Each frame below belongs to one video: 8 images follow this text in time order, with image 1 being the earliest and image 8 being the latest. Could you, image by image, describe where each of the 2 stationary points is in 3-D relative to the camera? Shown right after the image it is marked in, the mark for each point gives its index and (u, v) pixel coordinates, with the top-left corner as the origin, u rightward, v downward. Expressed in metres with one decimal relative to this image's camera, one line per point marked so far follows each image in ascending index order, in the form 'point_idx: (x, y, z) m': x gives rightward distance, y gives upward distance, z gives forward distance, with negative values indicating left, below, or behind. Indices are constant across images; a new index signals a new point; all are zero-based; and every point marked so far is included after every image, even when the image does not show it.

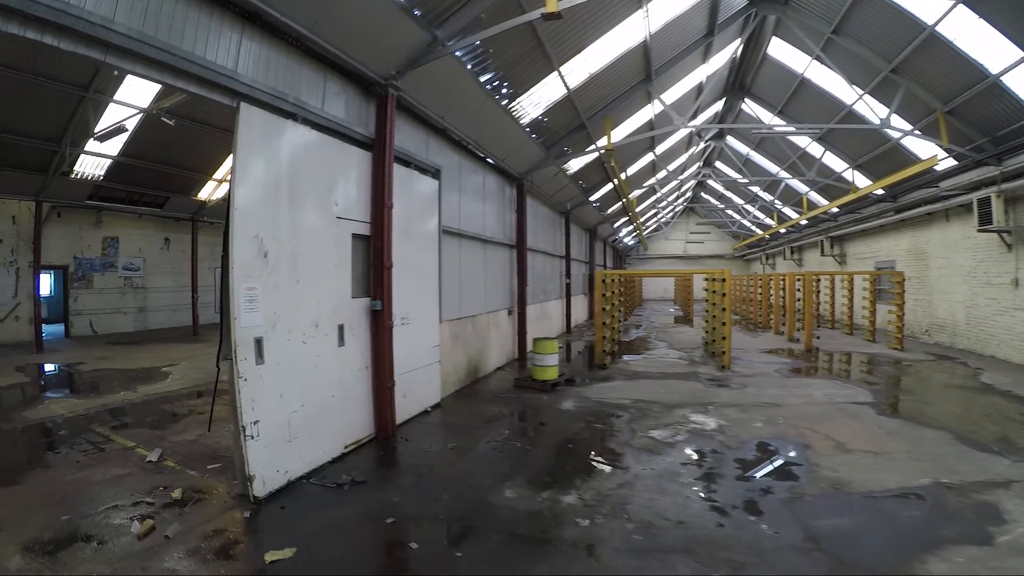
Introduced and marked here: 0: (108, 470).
0: (-5.0, -2.2, +6.0) m
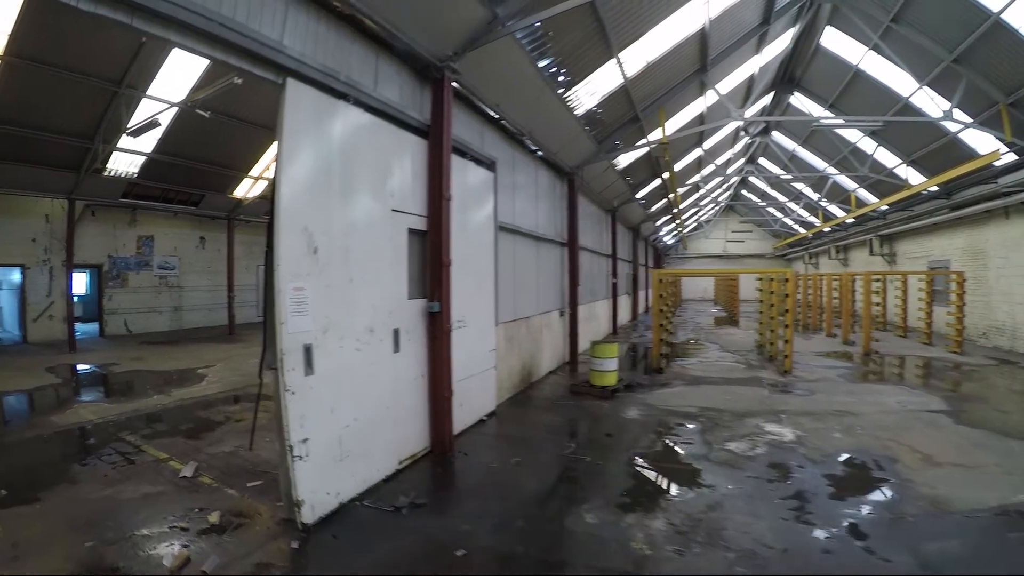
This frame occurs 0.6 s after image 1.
0: (-3.9, -2.1, +5.0) m
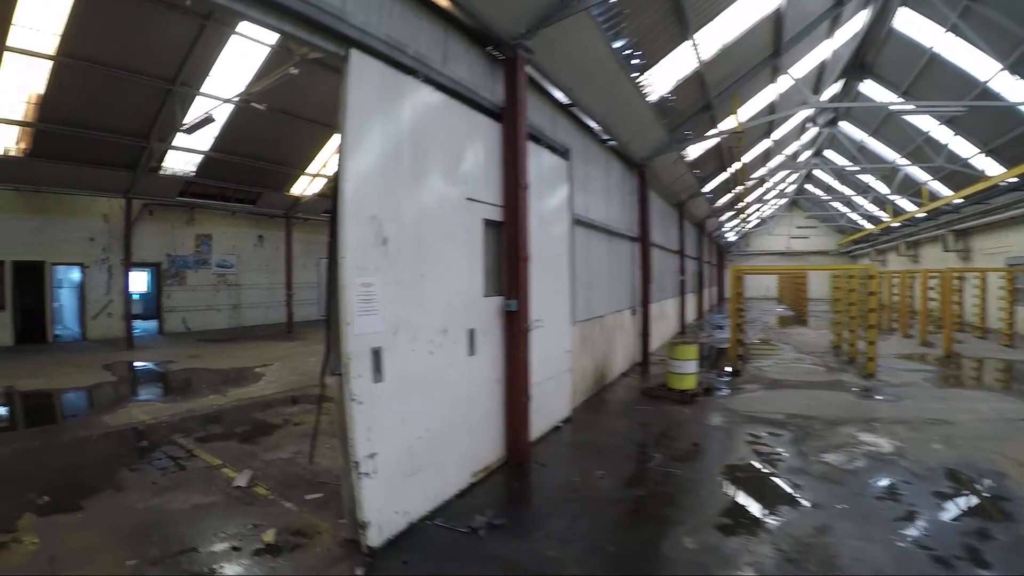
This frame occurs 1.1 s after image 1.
0: (-2.9, -1.9, +4.3) m
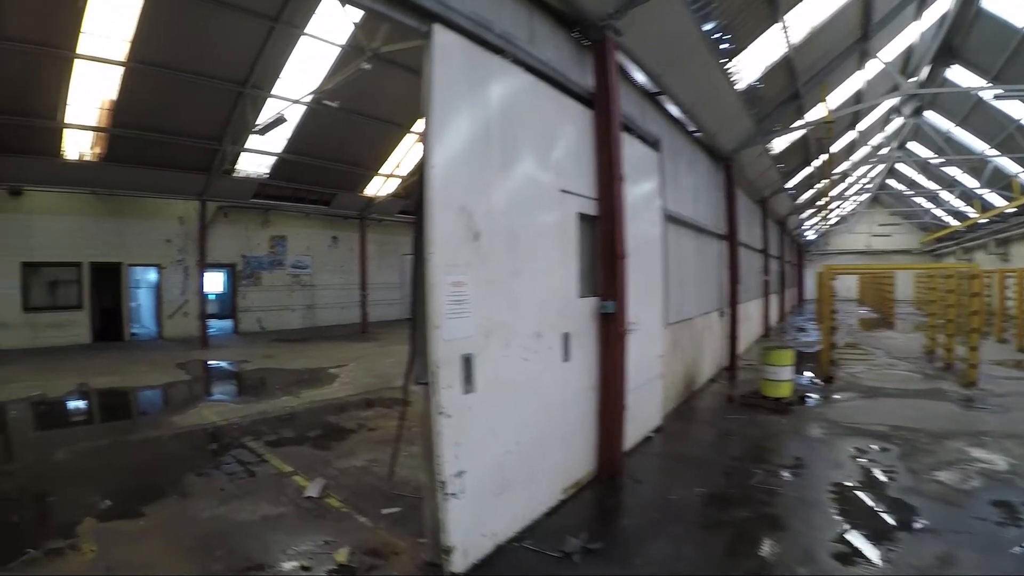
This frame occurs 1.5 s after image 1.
0: (-2.1, -1.8, +3.9) m
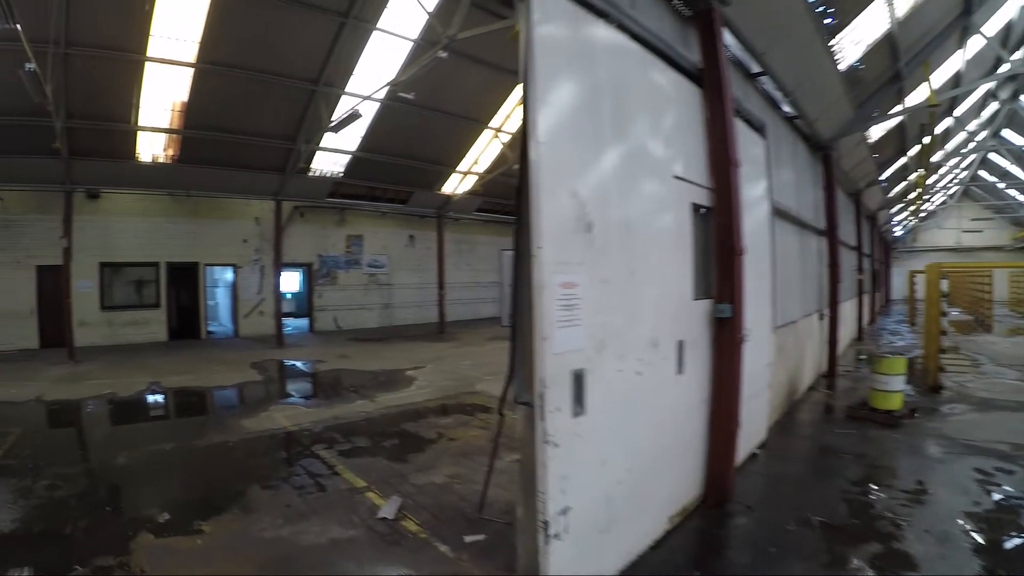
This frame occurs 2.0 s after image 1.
0: (-1.4, -1.7, +3.4) m
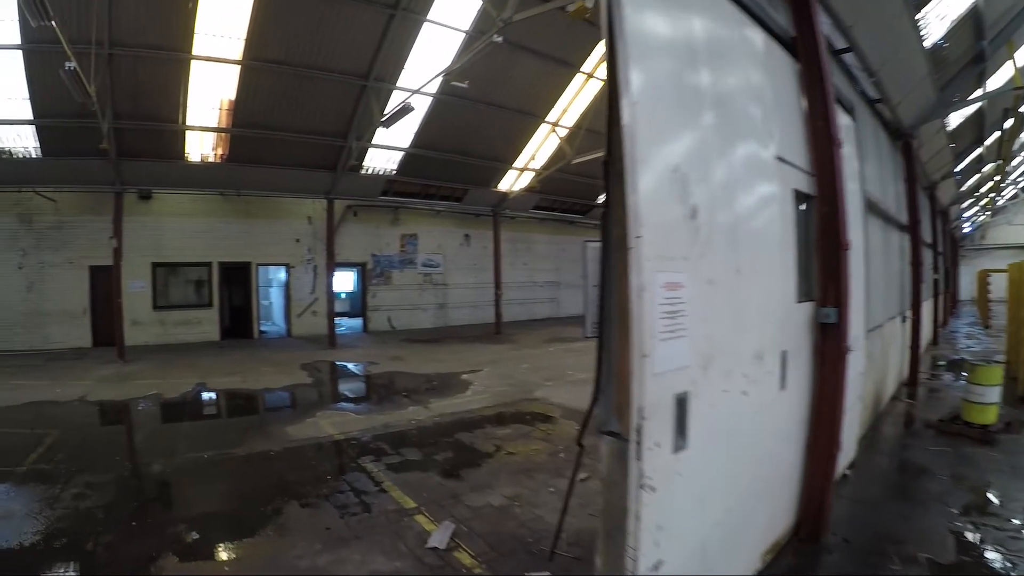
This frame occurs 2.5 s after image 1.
0: (-0.9, -1.7, +3.0) m
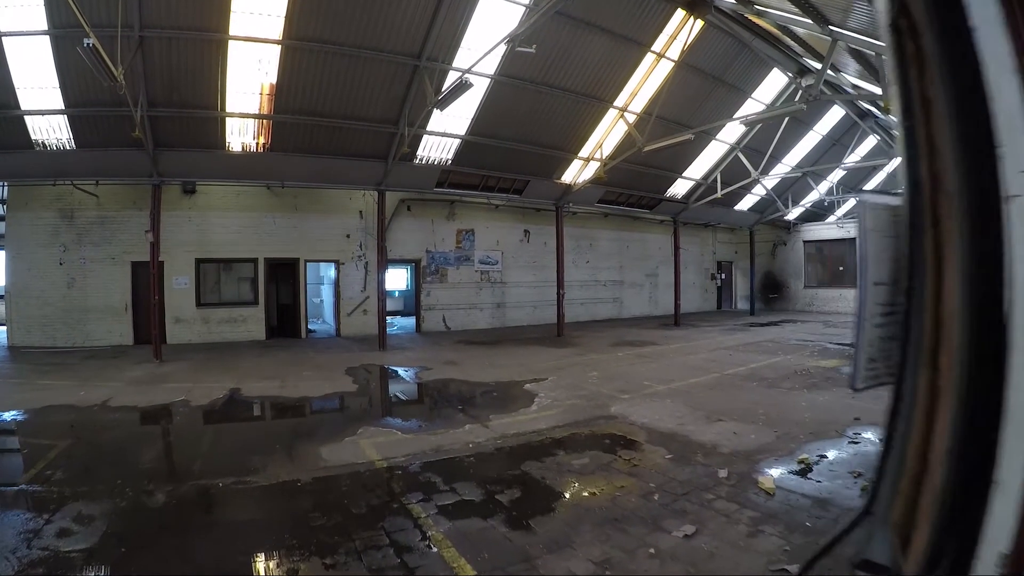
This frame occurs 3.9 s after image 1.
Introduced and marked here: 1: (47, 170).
0: (-0.5, -1.6, +2.2) m
1: (-8.3, +2.1, +8.6) m
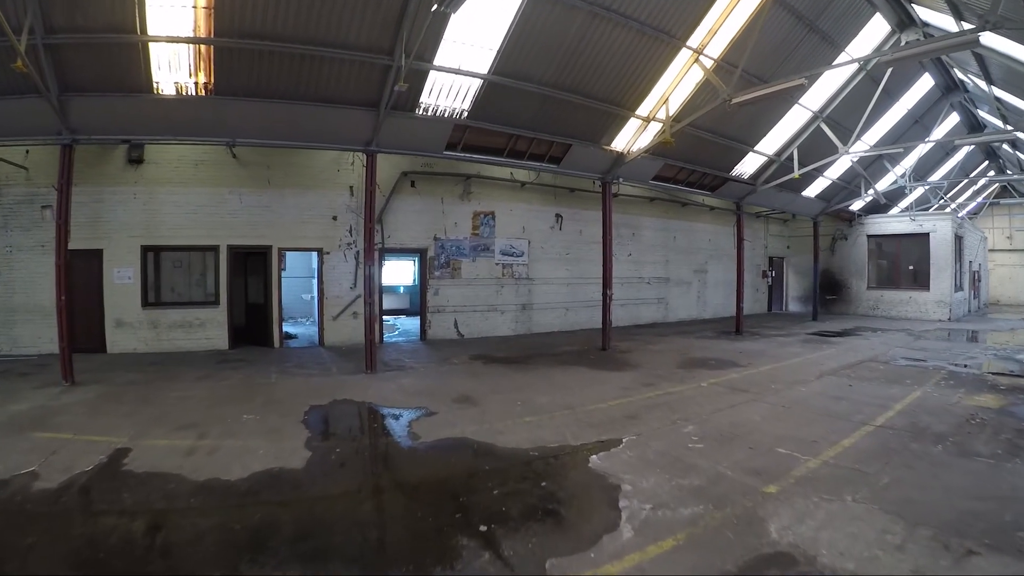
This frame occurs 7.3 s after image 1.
0: (-0.2, -1.7, -0.2) m
1: (-7.8, +2.2, +6.3) m
